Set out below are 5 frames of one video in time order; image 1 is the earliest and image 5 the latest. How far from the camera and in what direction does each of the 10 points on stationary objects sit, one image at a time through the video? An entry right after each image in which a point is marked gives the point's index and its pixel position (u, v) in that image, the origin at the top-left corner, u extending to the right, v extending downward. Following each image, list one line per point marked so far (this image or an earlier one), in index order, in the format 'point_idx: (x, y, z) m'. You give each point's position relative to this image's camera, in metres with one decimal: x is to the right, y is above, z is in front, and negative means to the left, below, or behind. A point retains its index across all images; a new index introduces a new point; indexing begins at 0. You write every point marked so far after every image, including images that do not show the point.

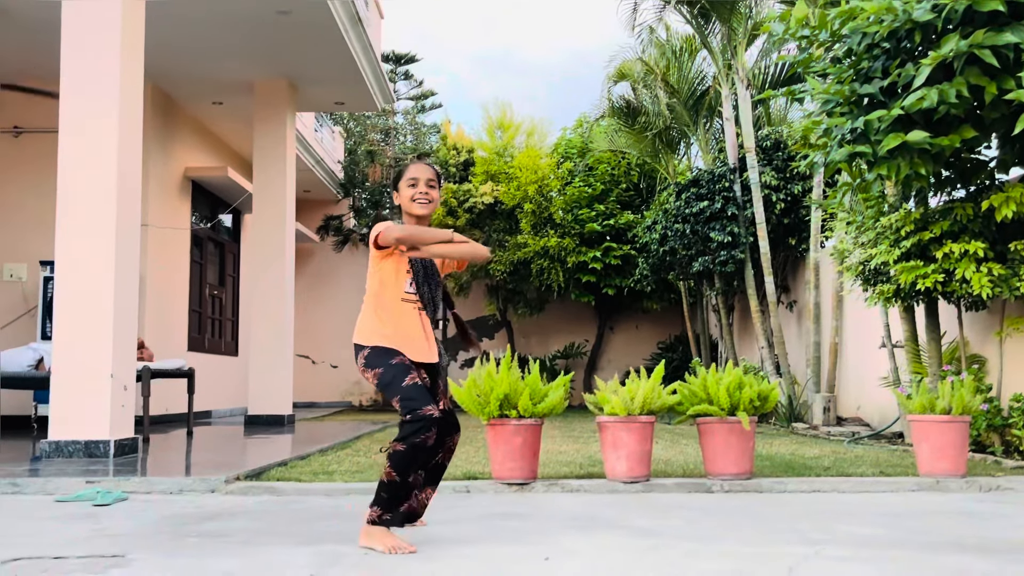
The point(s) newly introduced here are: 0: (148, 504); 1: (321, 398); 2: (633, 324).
0: (-1.6, -1.0, +4.1) m
1: (-3.3, -1.9, +15.7) m
2: (+2.0, -0.6, +15.4) m
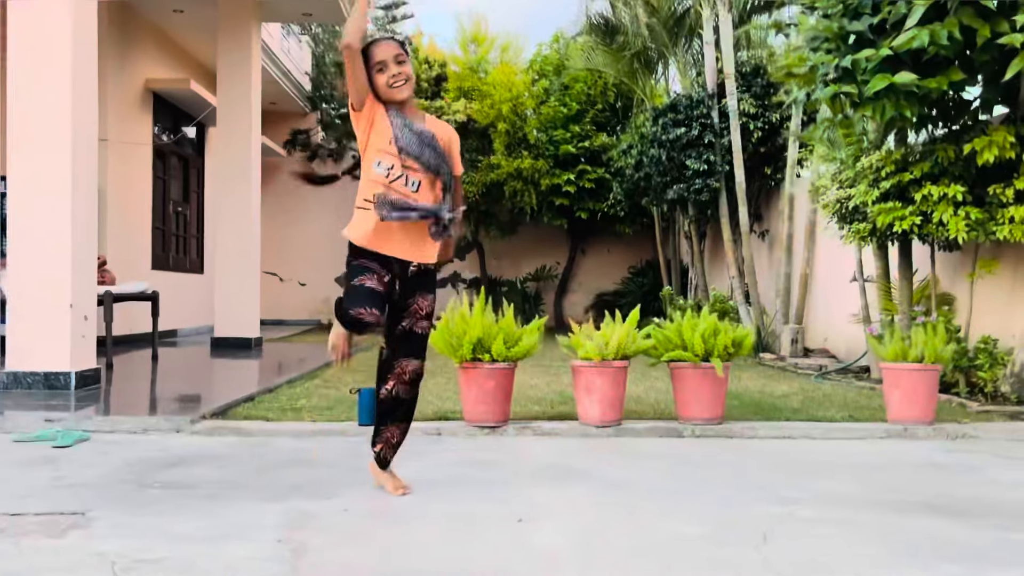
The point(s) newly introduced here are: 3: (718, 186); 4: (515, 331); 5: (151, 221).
0: (-1.7, -0.7, +4.0) m
1: (-3.8, -0.5, +15.6) m
2: (+1.5, +0.7, +15.4) m
3: (+2.2, +1.1, +9.9) m
4: (0.0, -0.2, +4.4) m
5: (-4.2, +0.8, +10.7) m
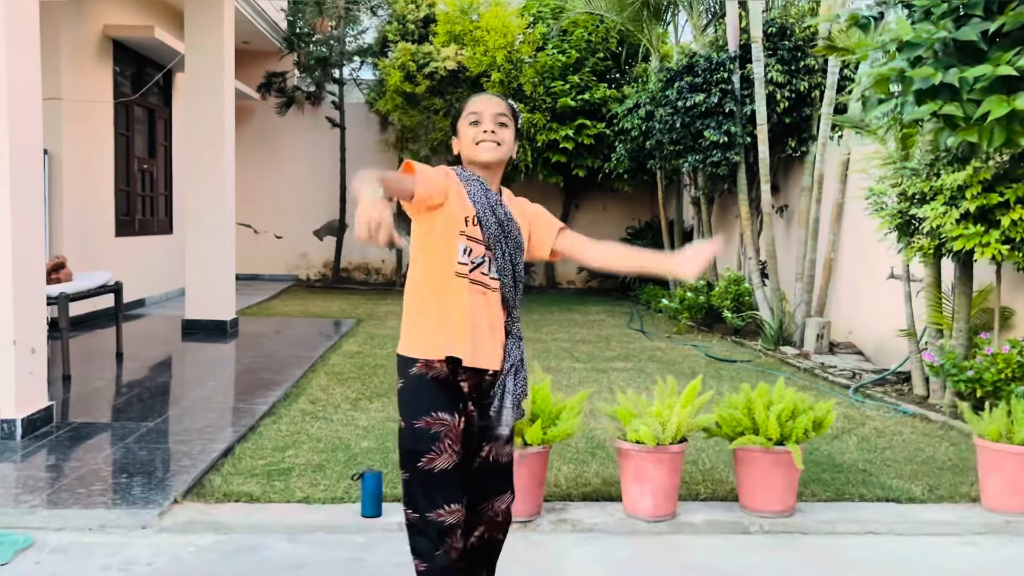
0: (-1.6, -1.0, +3.2) m
1: (-4.0, +0.3, +14.8) m
2: (+1.4, +1.4, +14.6) m
3: (+2.2, +1.3, +9.1) m
4: (+0.2, -0.5, +3.6) m
5: (-4.2, +1.1, +9.7) m
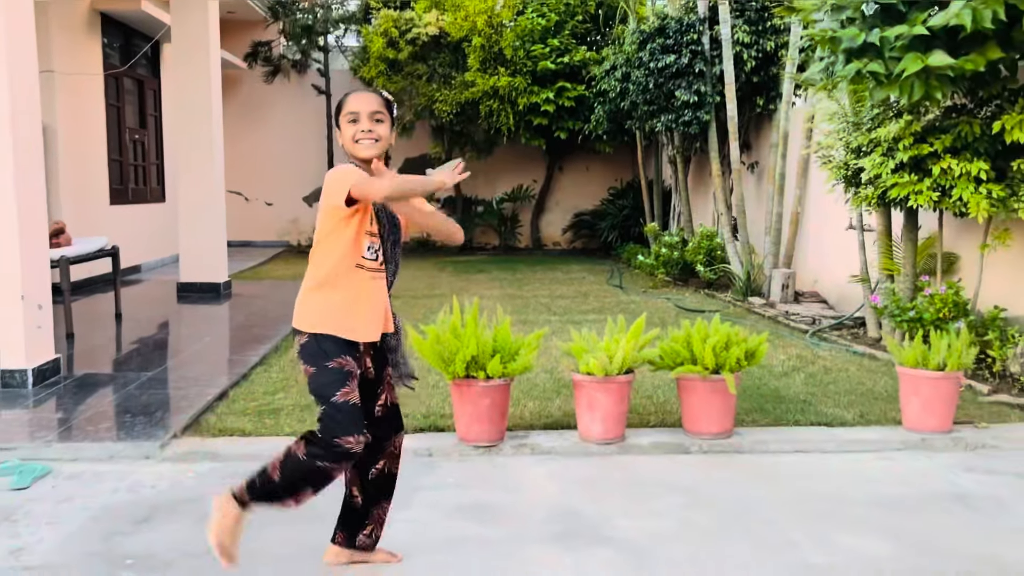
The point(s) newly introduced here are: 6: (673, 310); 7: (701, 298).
0: (-1.7, -0.8, +3.6) m
1: (-4.2, +0.8, +15.1) m
2: (+1.2, +2.0, +14.9) m
3: (+2.0, +1.7, +9.5) m
4: (0.0, -0.3, +4.0) m
5: (-4.4, +1.5, +10.0) m
6: (+1.5, -0.2, +8.3) m
7: (+1.9, -0.1, +9.3) m
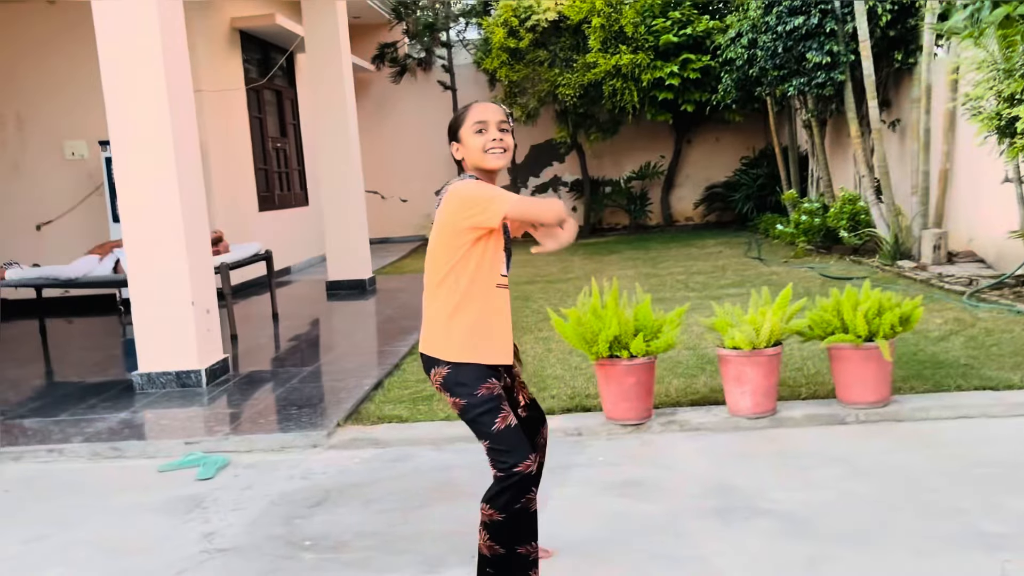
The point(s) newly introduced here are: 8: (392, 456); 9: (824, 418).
0: (-1.1, -0.8, +3.9) m
1: (-2.0, +0.9, +15.6) m
2: (+3.2, +2.4, +14.6) m
3: (+3.3, +2.1, +9.1) m
4: (+0.6, -0.2, +4.1) m
5: (-3.0, +1.5, +10.6) m
6: (+2.7, +0.1, +8.1) m
7: (+3.3, +0.2, +9.0) m
8: (-0.5, -0.7, +4.0) m
9: (+1.4, -0.6, +4.0) m
